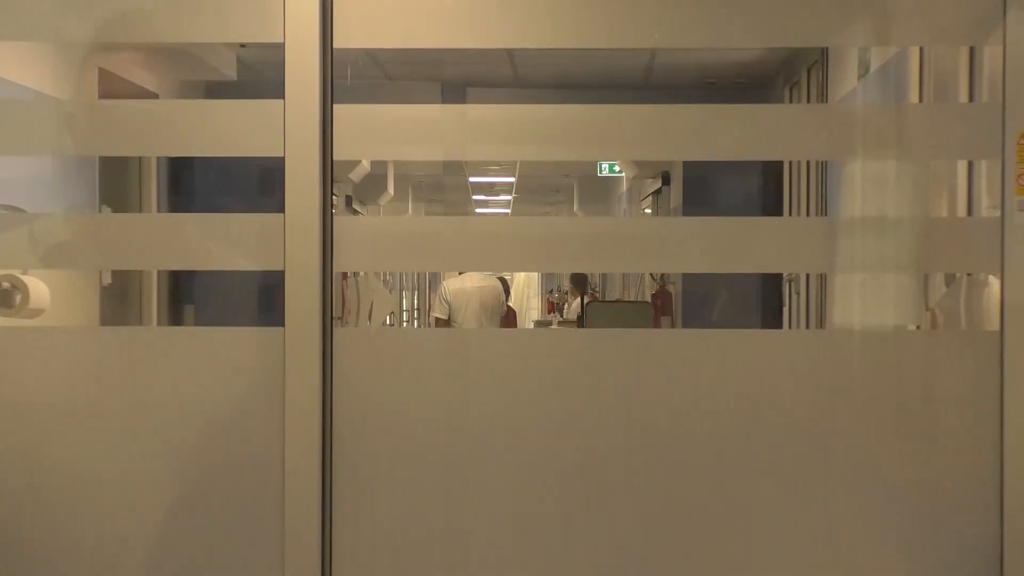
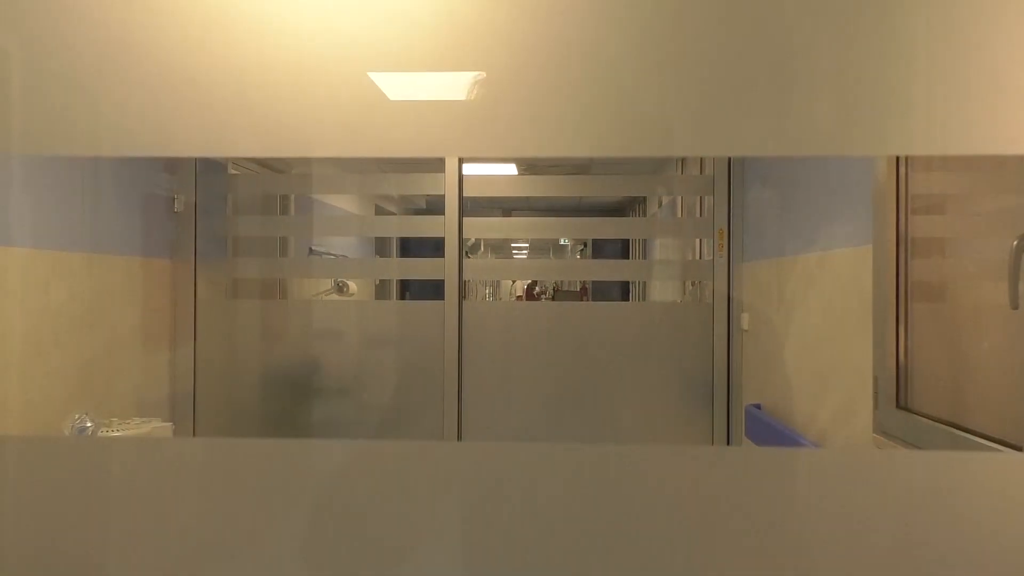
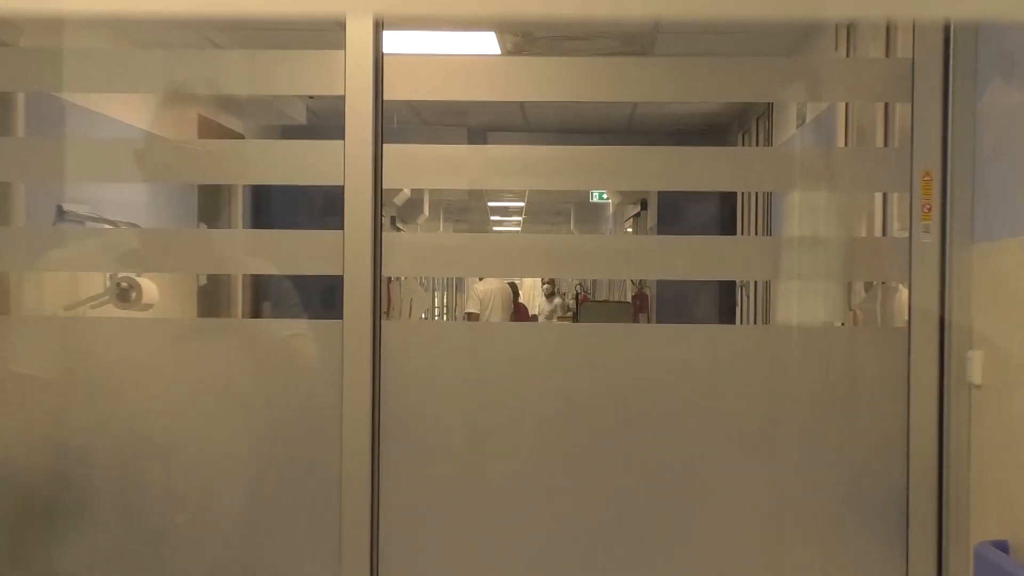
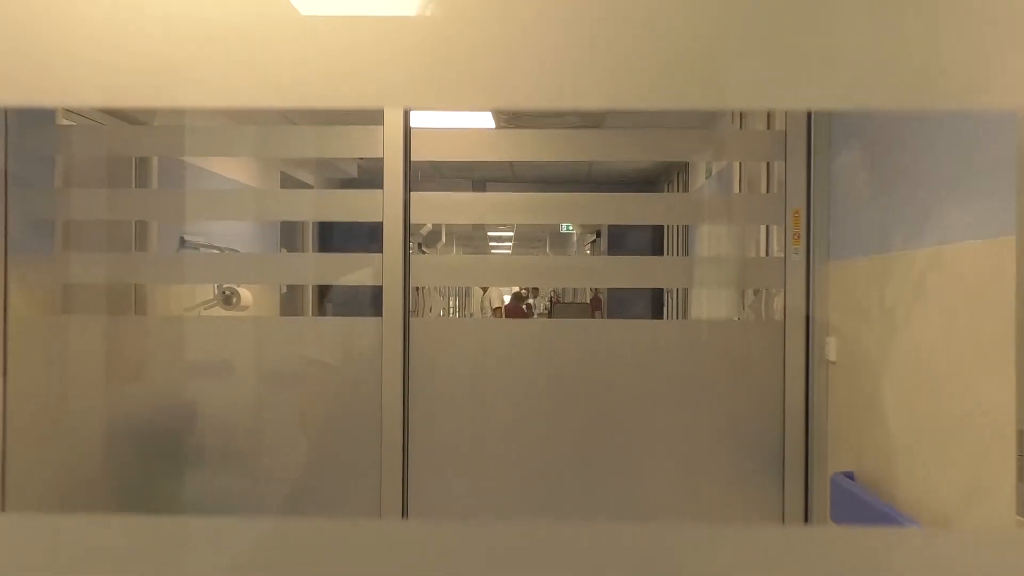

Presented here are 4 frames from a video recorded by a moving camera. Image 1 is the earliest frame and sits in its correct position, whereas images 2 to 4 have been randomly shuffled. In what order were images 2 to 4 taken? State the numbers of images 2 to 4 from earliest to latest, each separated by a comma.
3, 4, 2
